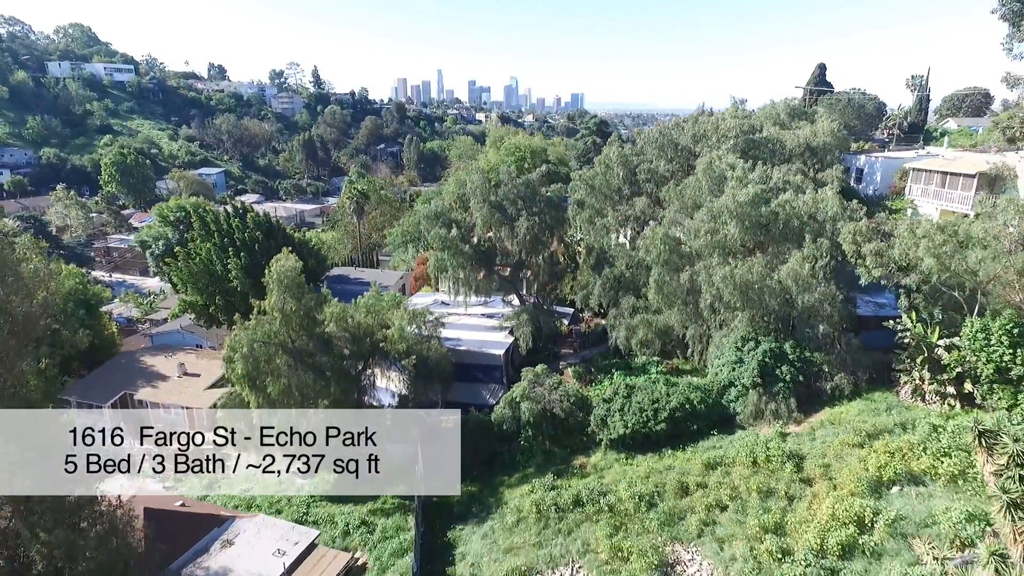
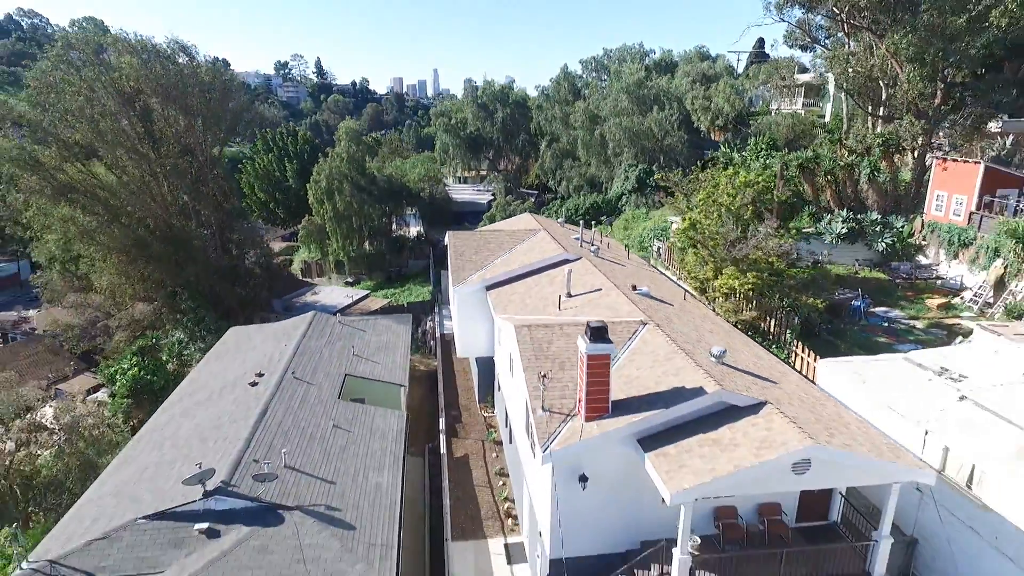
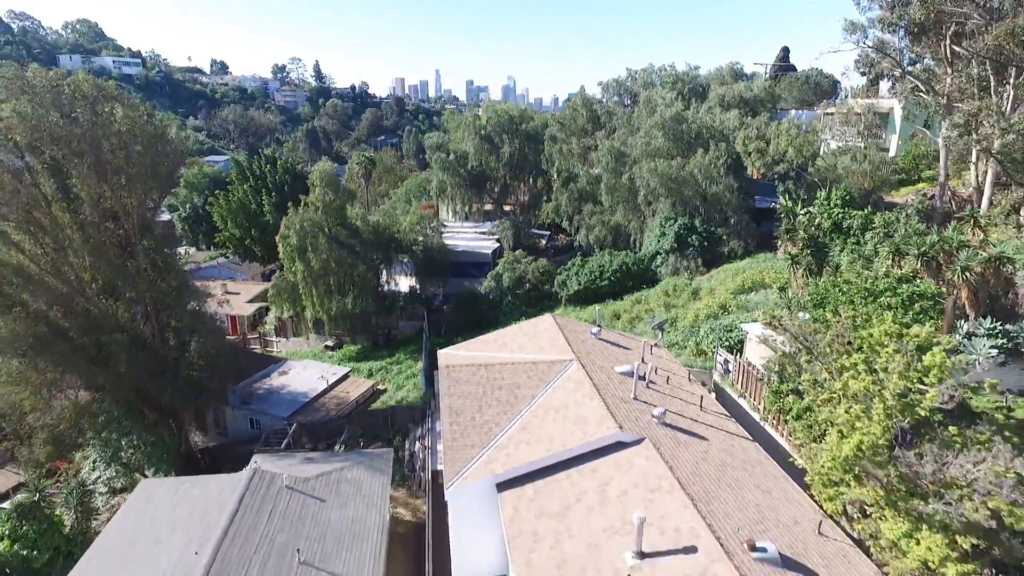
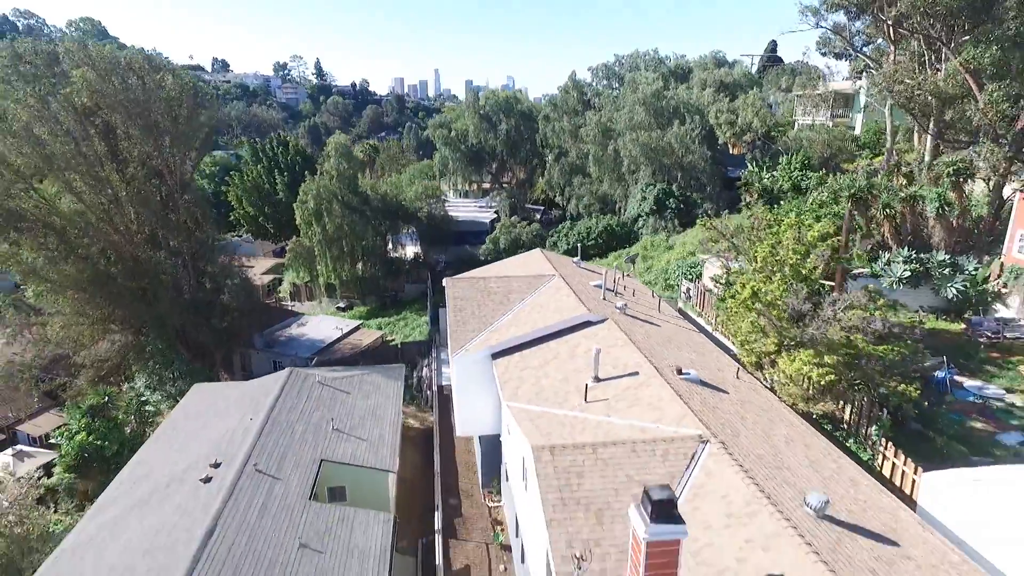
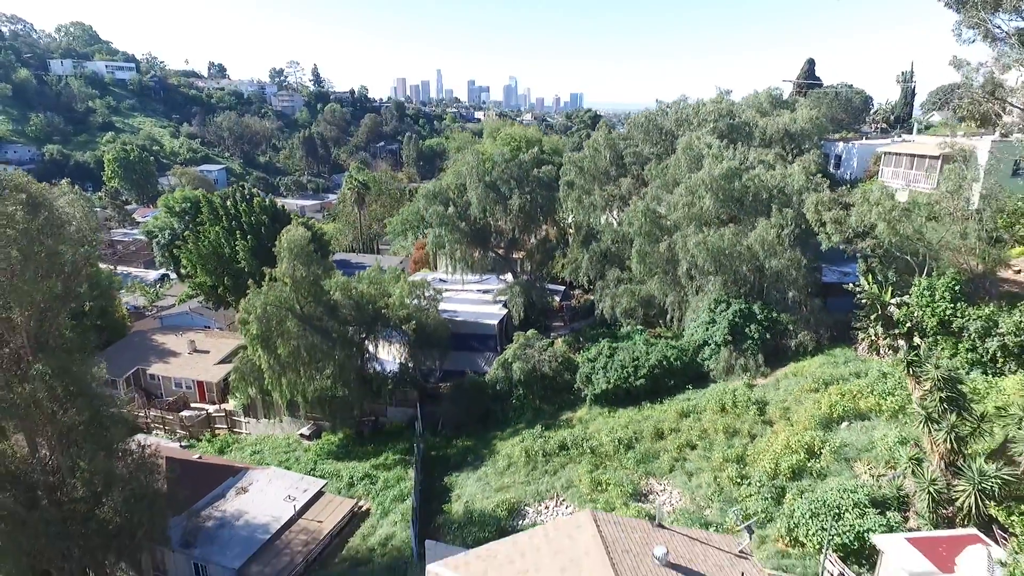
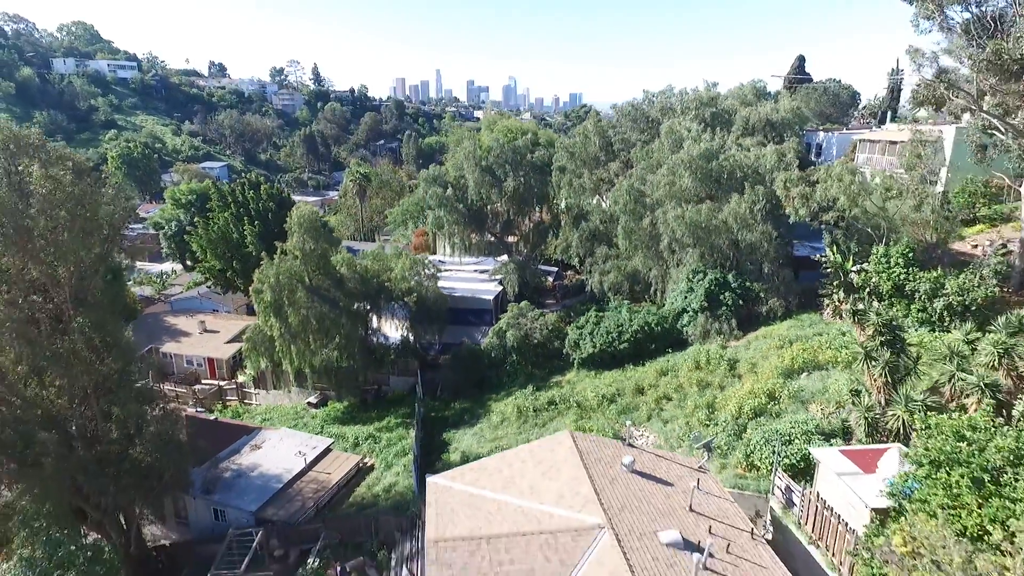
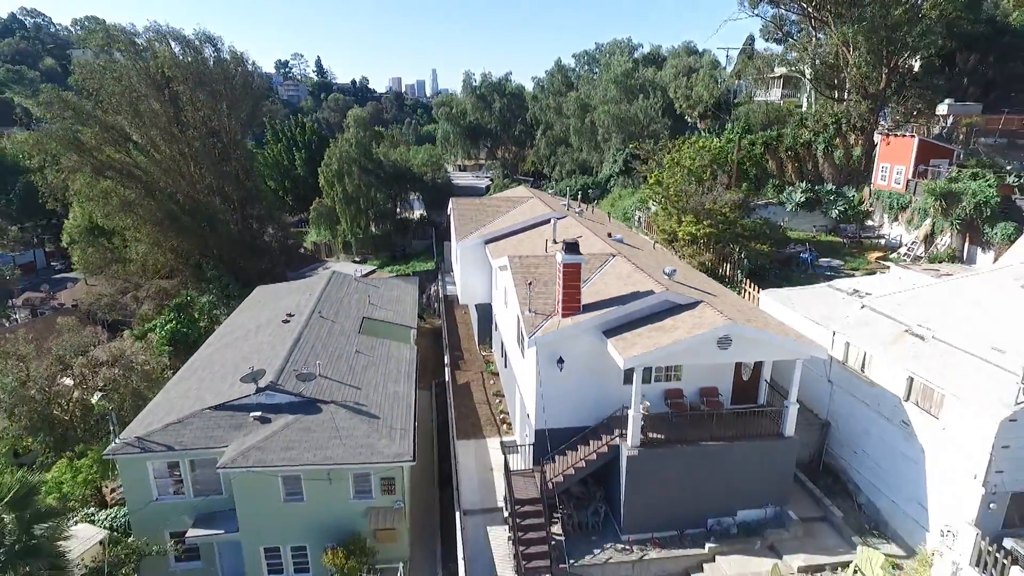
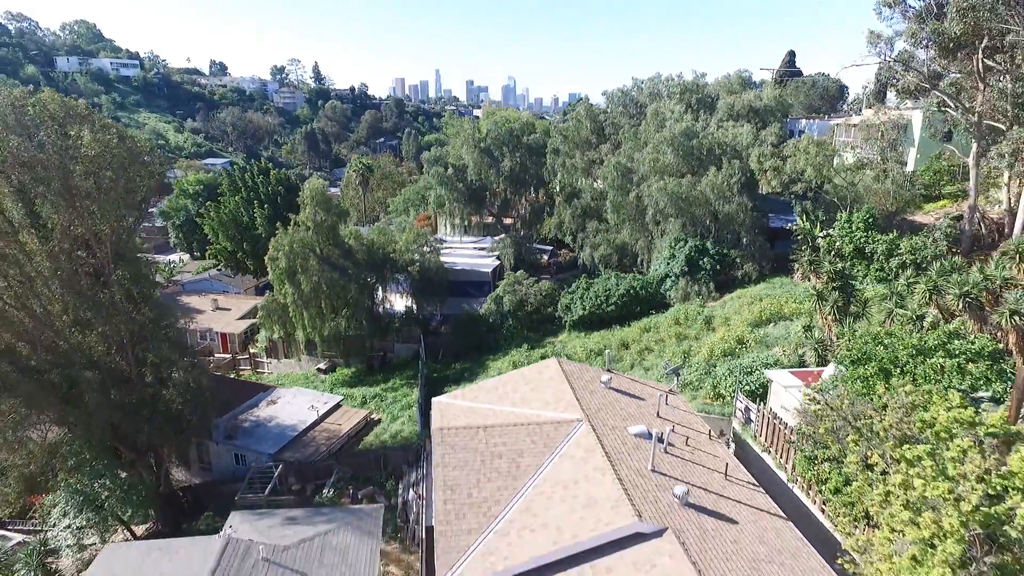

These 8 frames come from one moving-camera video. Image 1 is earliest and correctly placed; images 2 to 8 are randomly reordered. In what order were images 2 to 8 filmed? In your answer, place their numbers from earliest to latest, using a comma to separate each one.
5, 6, 8, 3, 4, 2, 7
